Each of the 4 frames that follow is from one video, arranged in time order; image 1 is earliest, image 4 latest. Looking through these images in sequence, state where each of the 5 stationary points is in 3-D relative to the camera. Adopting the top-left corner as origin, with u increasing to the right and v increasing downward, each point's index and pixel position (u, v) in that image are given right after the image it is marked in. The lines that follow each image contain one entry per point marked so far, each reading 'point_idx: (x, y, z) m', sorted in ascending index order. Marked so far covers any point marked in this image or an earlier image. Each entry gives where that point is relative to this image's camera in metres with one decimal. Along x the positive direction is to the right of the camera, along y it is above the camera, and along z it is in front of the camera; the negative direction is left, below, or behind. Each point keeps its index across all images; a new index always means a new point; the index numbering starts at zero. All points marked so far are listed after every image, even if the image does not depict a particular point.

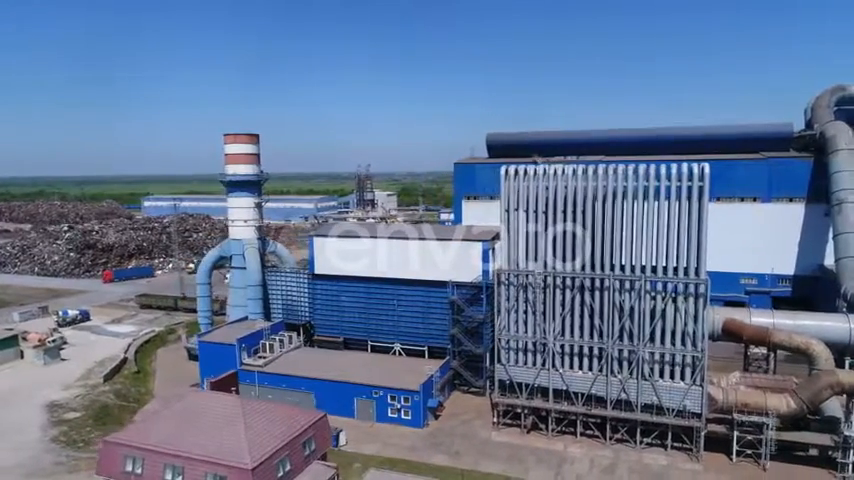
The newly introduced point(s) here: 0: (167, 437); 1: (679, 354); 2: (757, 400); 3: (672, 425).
0: (-5.8, -4.4, +13.4) m
1: (+8.2, -3.7, +19.4) m
2: (+10.3, -5.0, +18.6) m
3: (+8.0, -6.0, +19.5) m
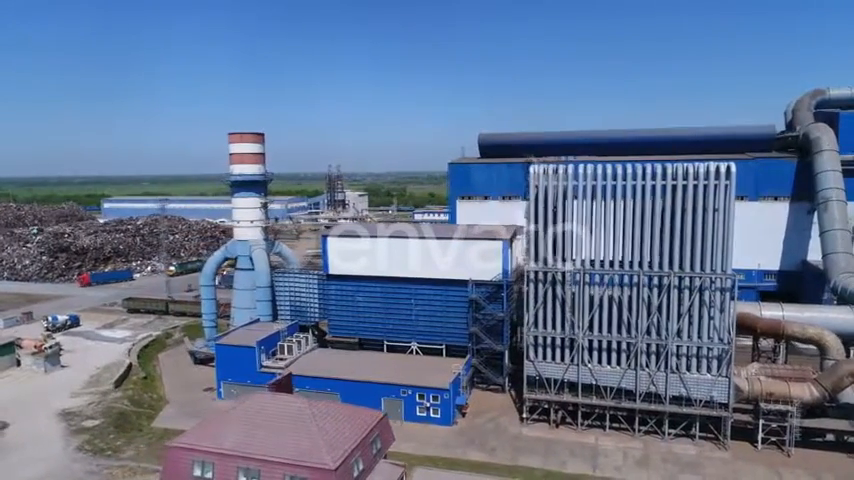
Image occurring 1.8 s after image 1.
0: (-4.2, -4.4, +13.1) m
1: (+9.4, -3.6, +20.1) m
2: (+11.5, -4.8, +19.4) m
3: (+9.2, -5.9, +20.2) m
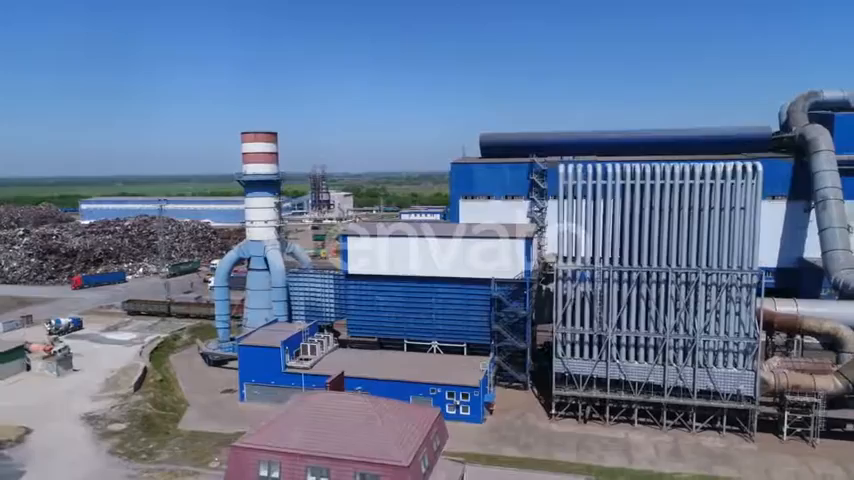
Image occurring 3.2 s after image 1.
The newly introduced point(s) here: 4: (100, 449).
0: (-2.7, -4.3, +13.1) m
1: (+10.5, -3.5, +20.6) m
2: (+12.7, -4.7, +20.0) m
3: (+10.4, -5.8, +20.7) m
4: (-10.5, -6.7, +19.2) m
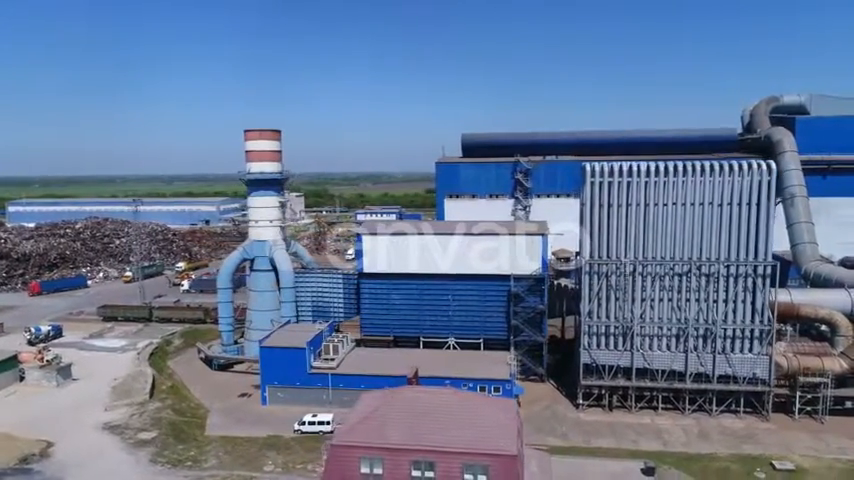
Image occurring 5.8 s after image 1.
0: (-0.5, -4.3, +13.1) m
1: (+11.8, -3.3, +22.1) m
2: (+14.0, -4.5, +21.7) m
3: (+11.7, -5.6, +22.1) m
4: (-8.9, -6.7, +18.4) m
